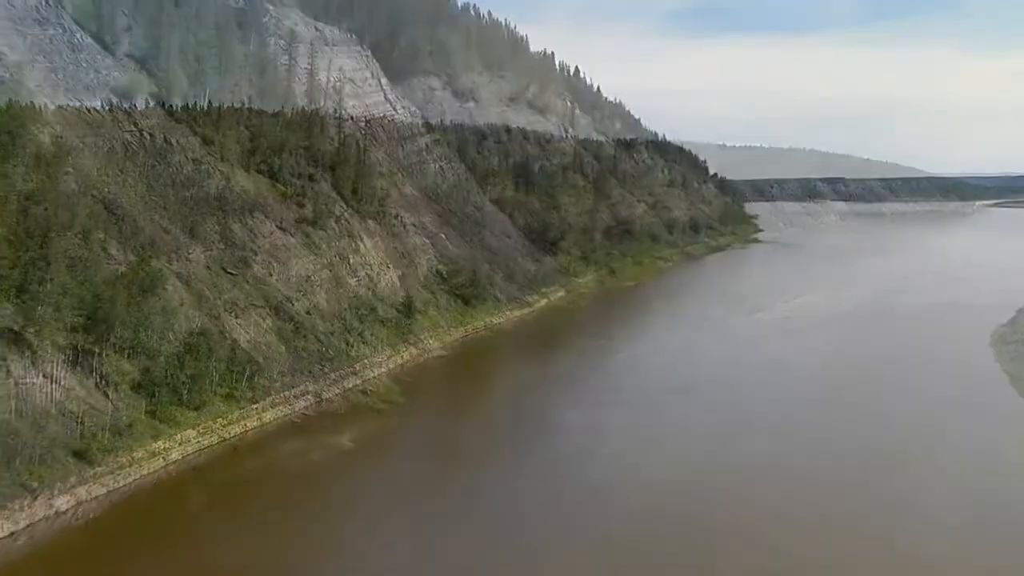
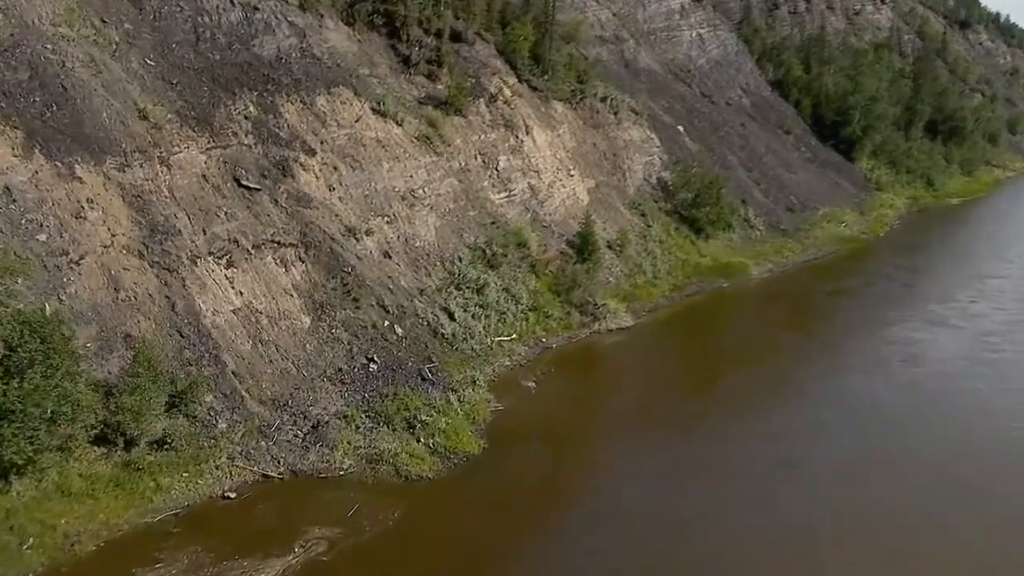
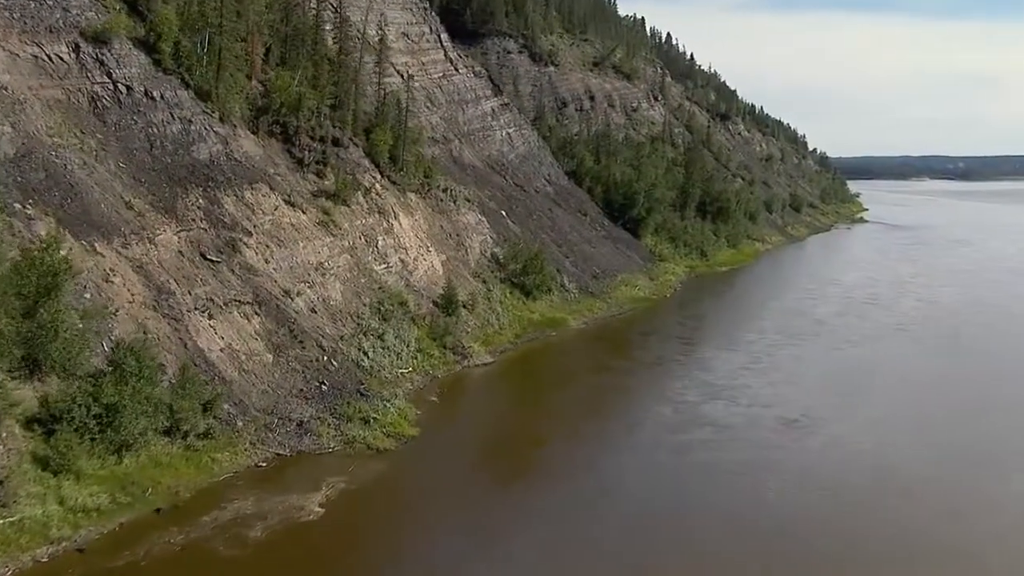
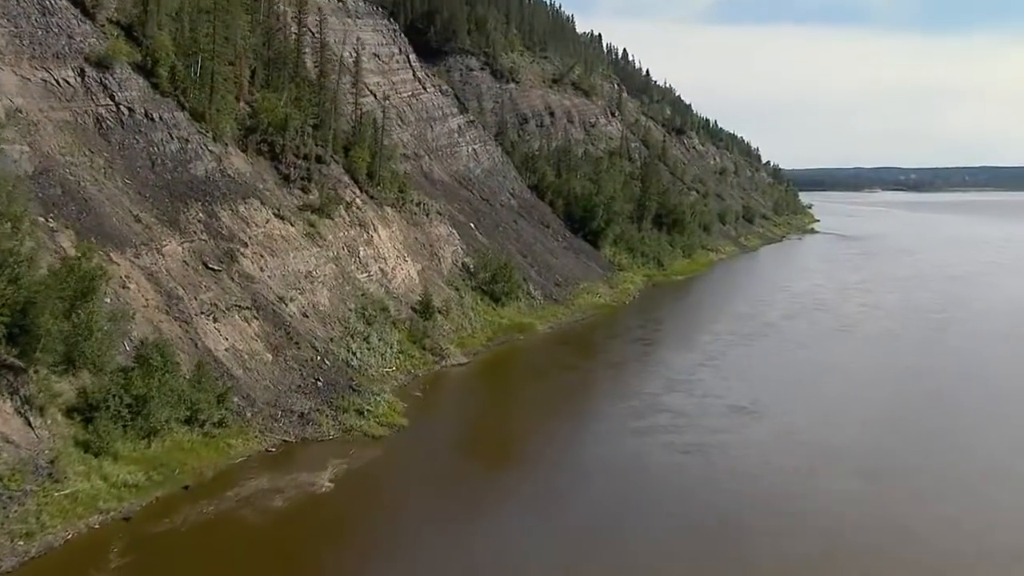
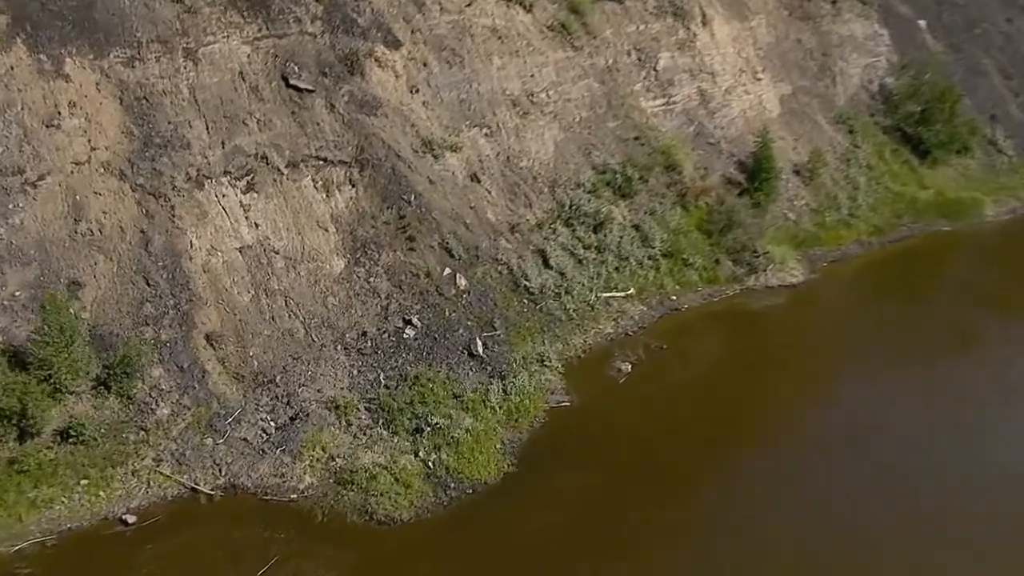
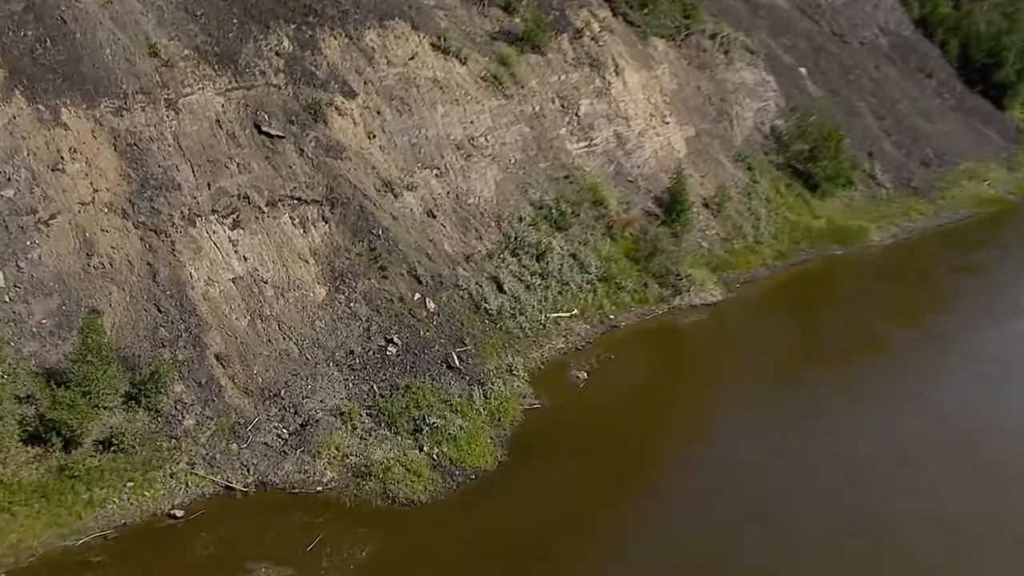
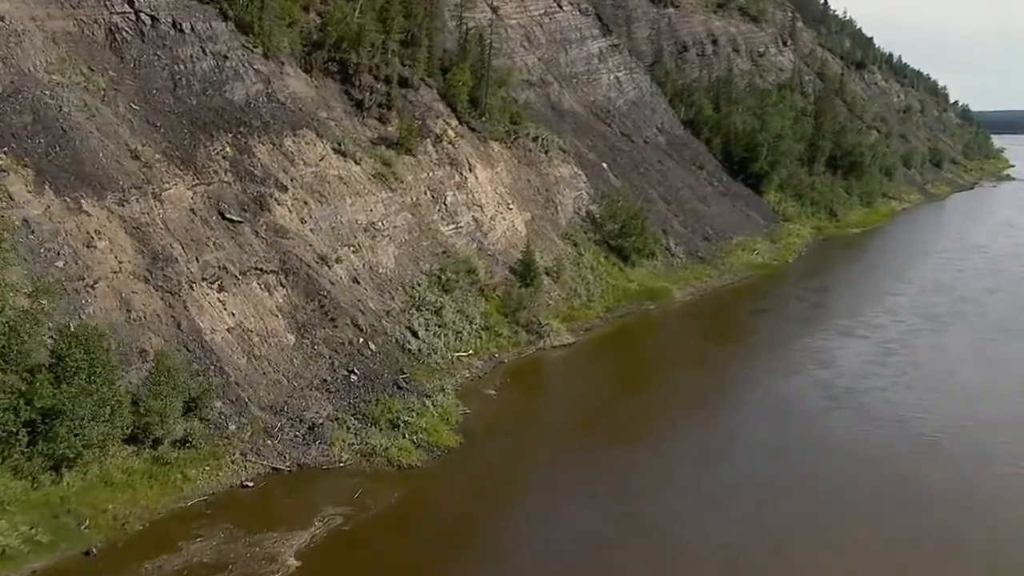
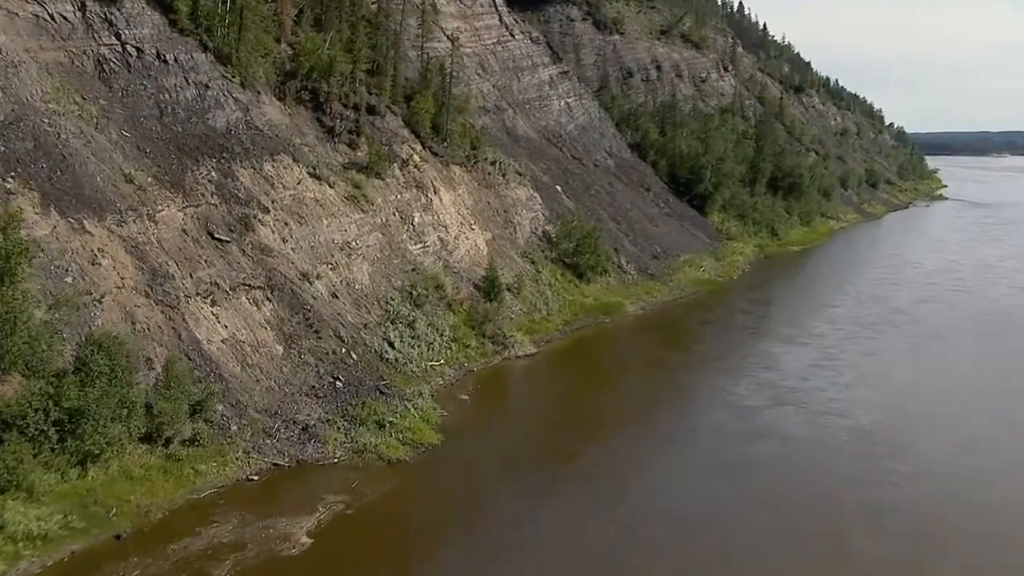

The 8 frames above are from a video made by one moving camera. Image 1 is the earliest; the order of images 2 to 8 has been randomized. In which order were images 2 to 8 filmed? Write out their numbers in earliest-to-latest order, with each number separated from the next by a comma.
4, 3, 8, 7, 2, 6, 5
